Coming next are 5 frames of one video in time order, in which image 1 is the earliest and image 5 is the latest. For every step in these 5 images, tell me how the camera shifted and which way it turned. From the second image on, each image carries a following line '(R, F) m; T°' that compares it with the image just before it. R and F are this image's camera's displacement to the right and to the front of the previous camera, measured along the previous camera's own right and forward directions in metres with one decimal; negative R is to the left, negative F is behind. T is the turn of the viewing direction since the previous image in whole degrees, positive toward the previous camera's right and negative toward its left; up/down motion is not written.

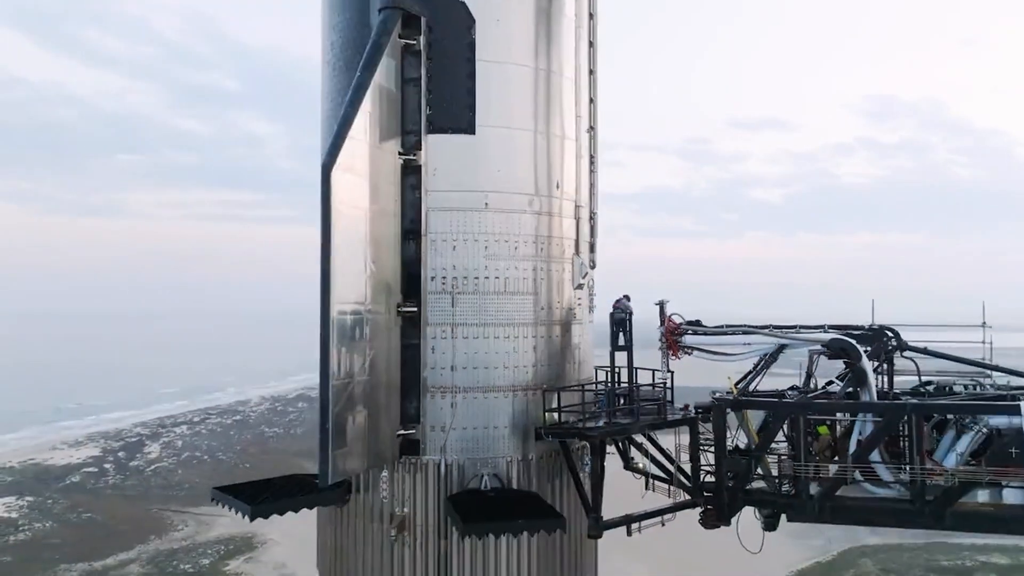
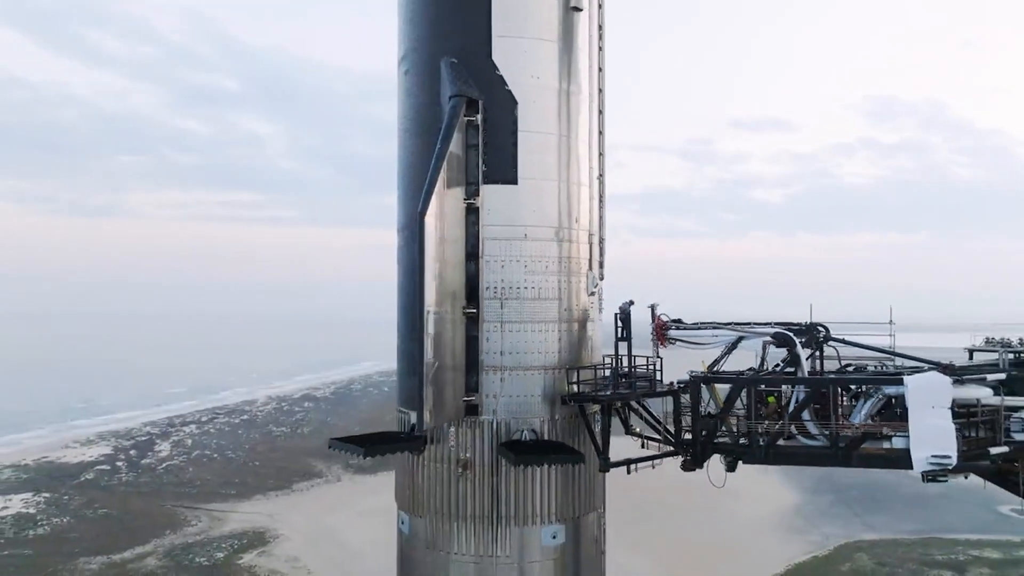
(-0.1, -0.9) m; 0°
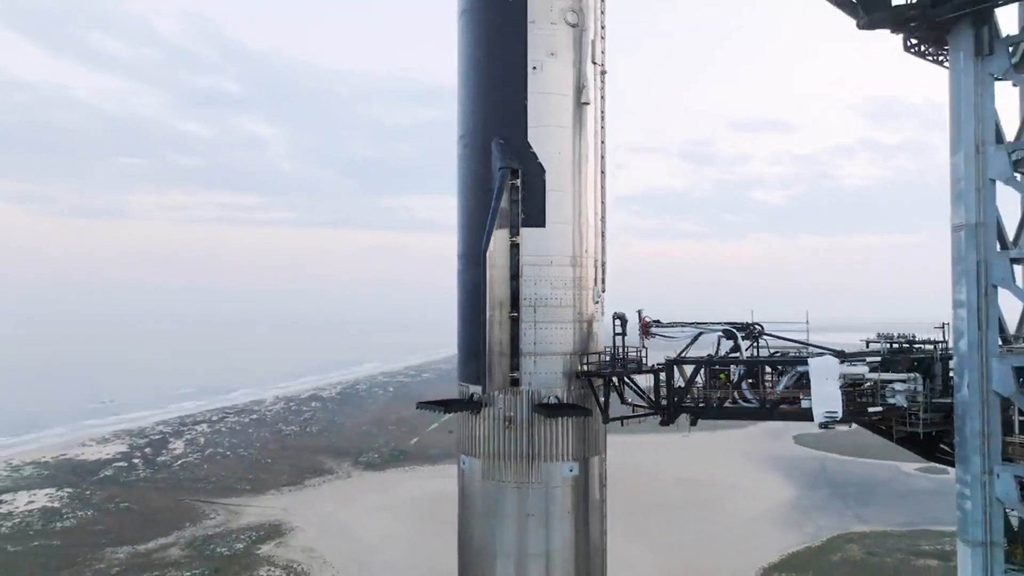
(-0.2, -1.4) m; 0°
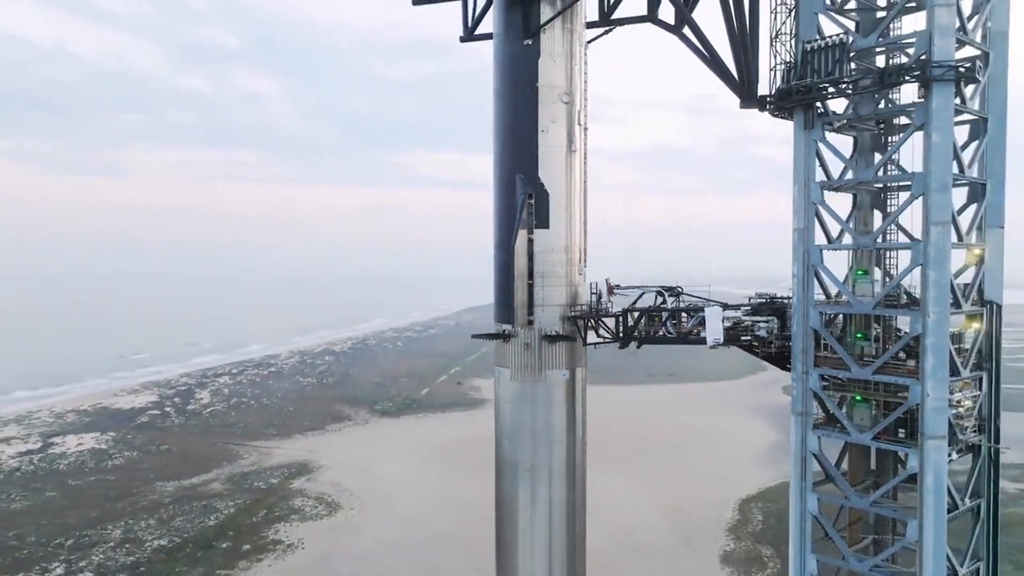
(-0.2, -2.9) m; 0°
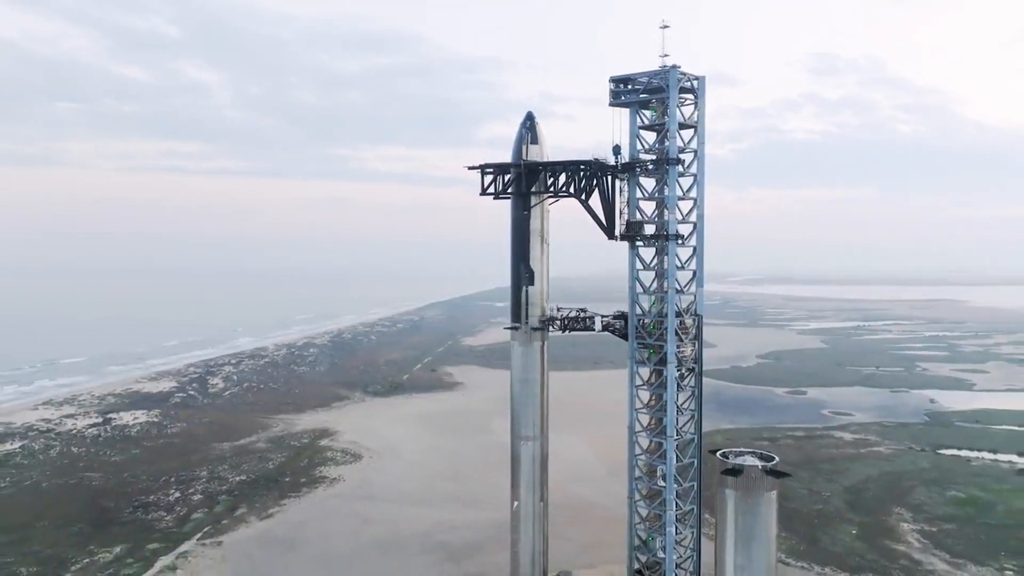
(-1.5, -11.1) m; +4°
